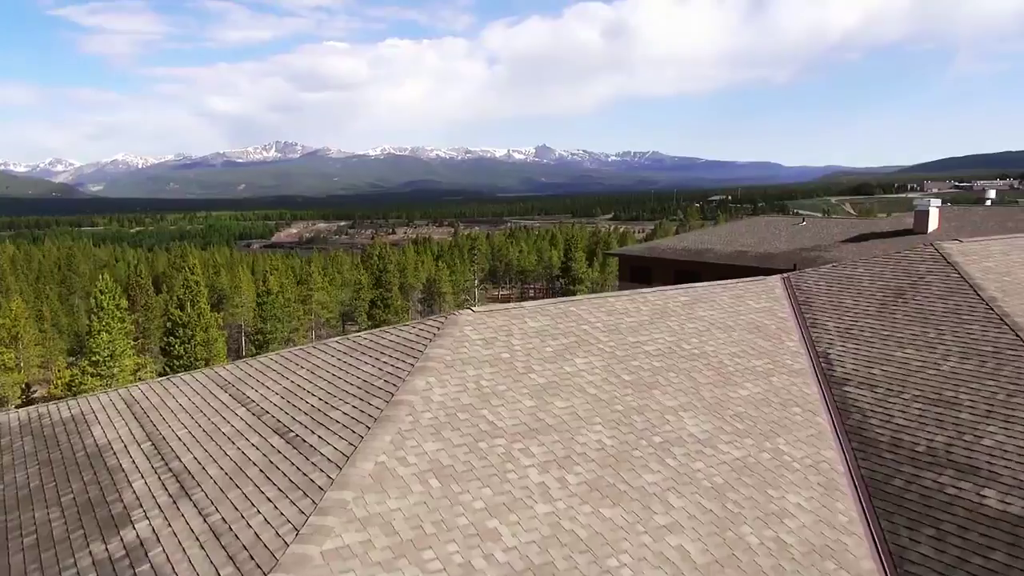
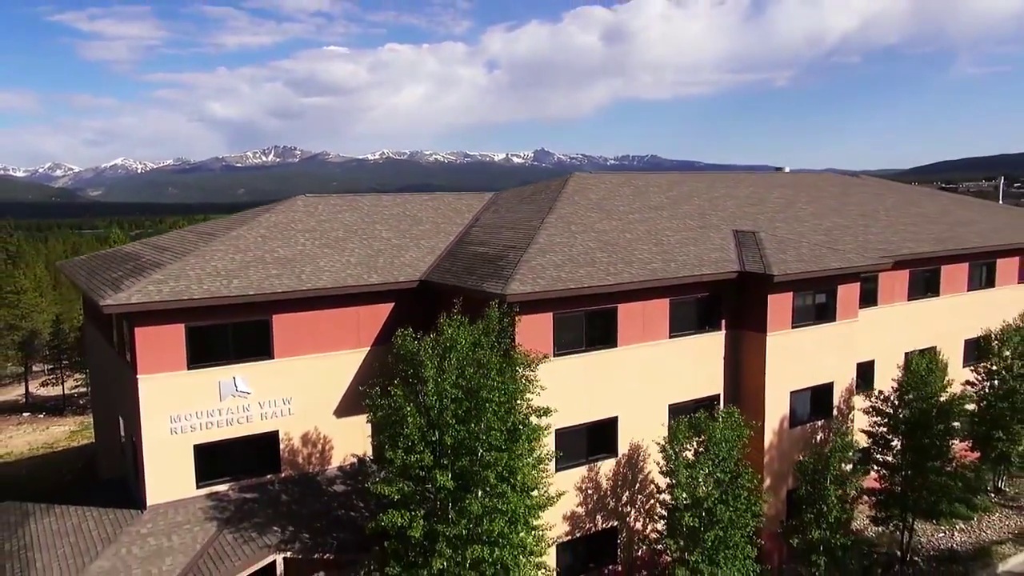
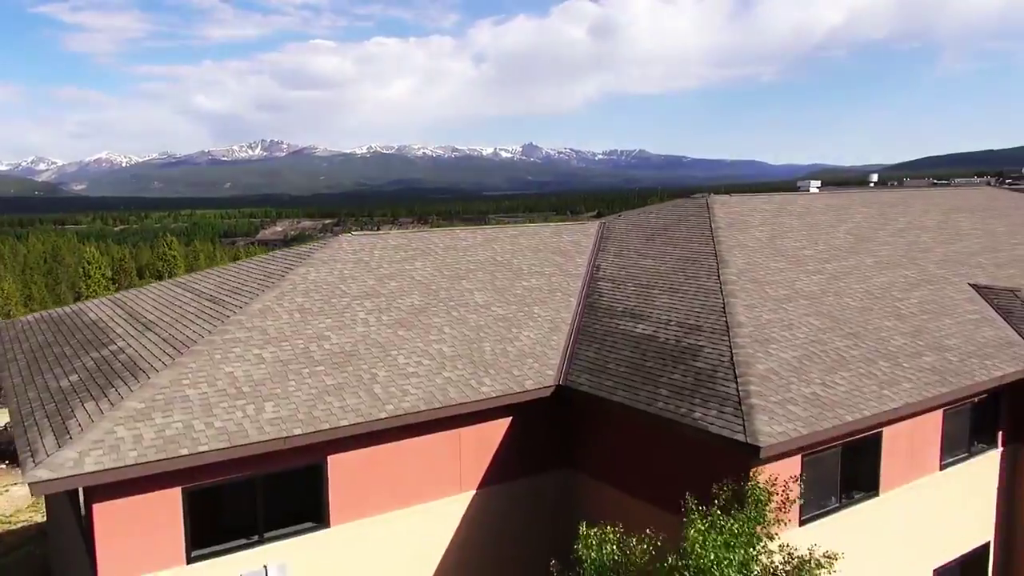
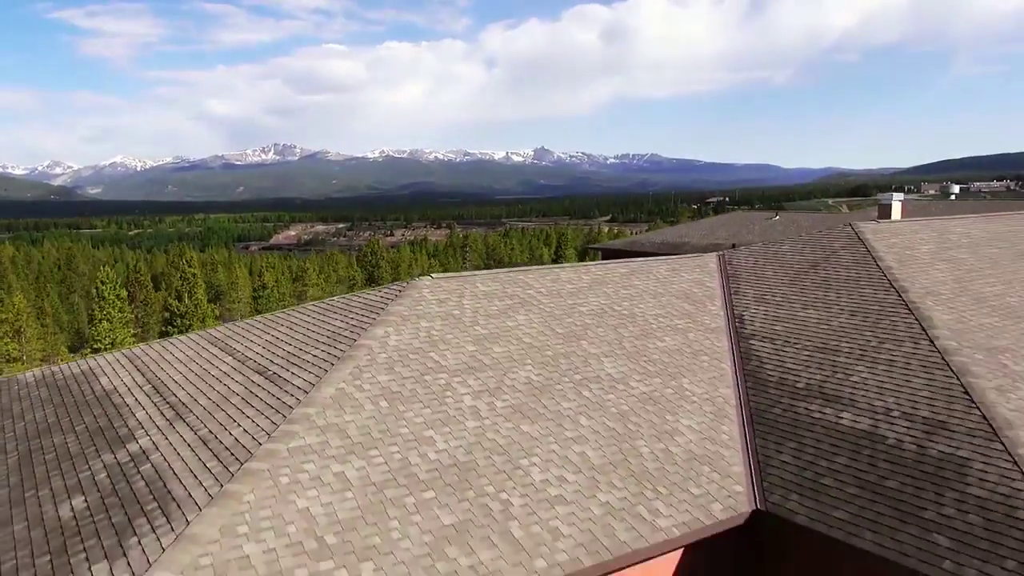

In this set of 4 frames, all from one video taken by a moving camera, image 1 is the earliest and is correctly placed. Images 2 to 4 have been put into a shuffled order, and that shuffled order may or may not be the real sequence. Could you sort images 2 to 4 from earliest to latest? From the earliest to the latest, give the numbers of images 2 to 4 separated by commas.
4, 3, 2
